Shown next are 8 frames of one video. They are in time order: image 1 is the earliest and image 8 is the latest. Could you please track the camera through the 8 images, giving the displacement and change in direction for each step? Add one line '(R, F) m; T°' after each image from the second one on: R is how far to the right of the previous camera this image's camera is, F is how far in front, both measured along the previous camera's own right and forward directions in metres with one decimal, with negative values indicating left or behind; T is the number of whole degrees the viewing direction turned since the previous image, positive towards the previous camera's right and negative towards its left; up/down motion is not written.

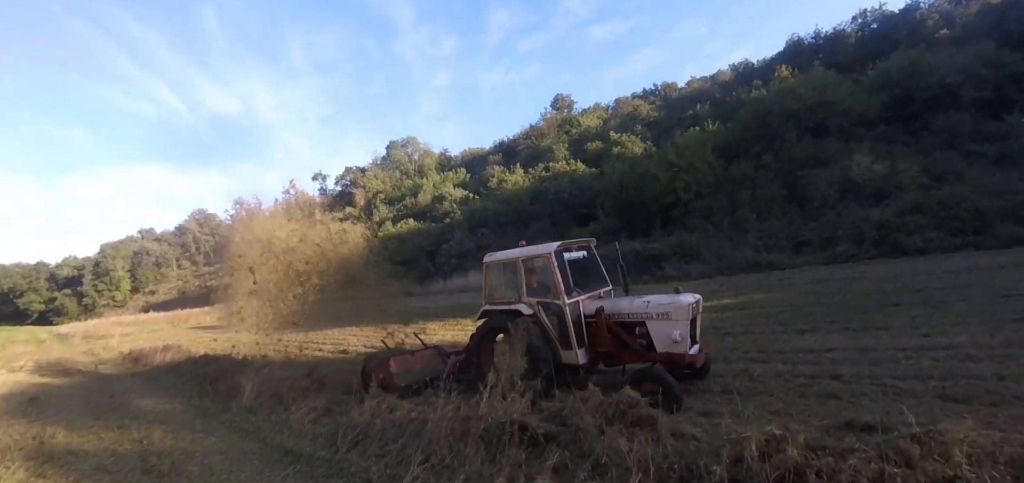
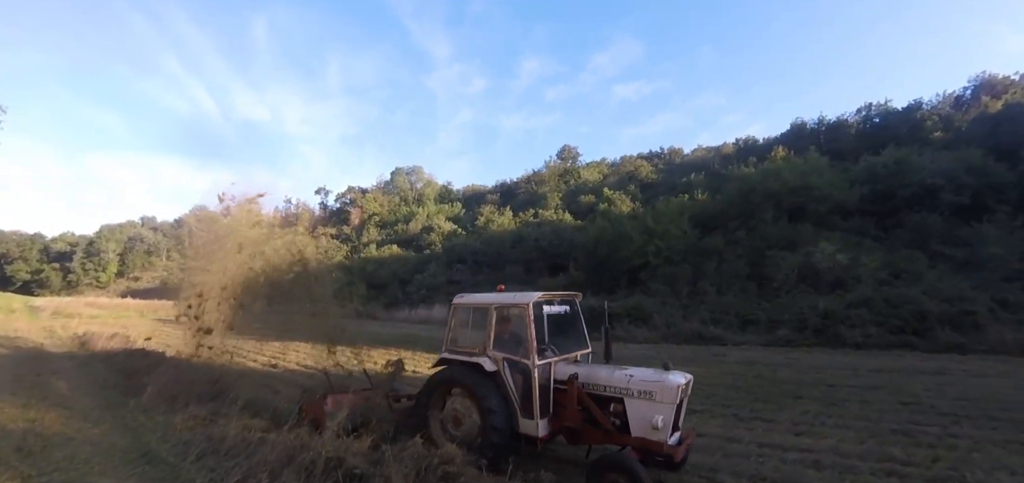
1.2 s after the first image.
(+0.9, -0.4) m; 0°
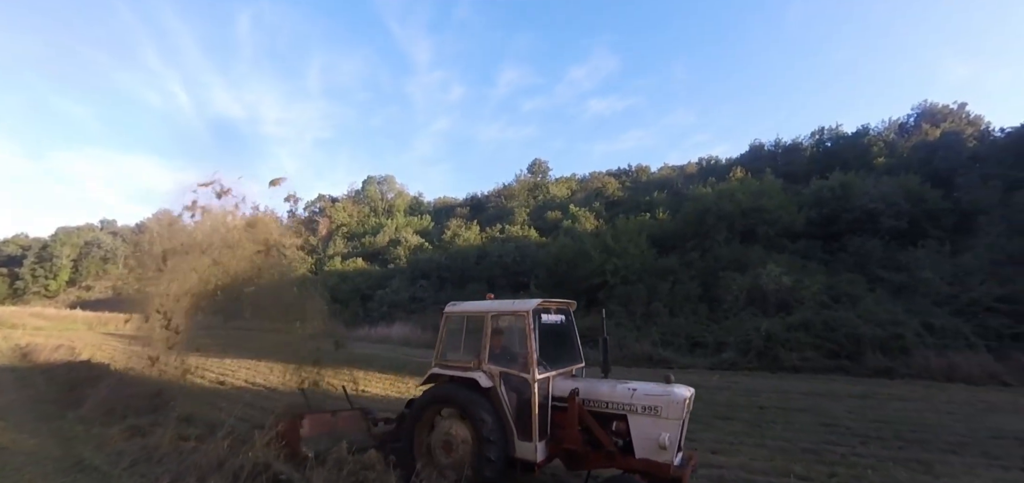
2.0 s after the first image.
(+0.3, -0.3) m; +3°
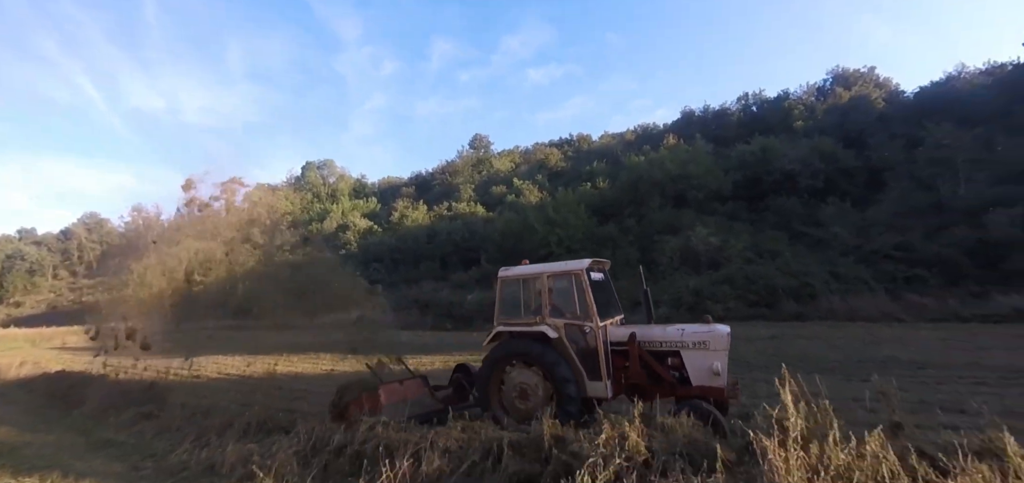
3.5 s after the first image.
(+0.1, -0.9) m; +5°
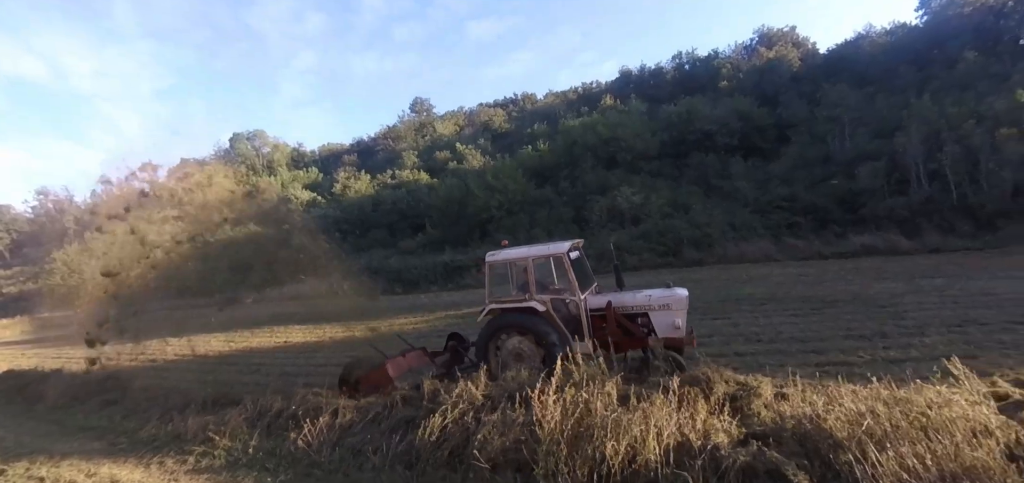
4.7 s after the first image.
(+0.4, -0.9) m; +5°
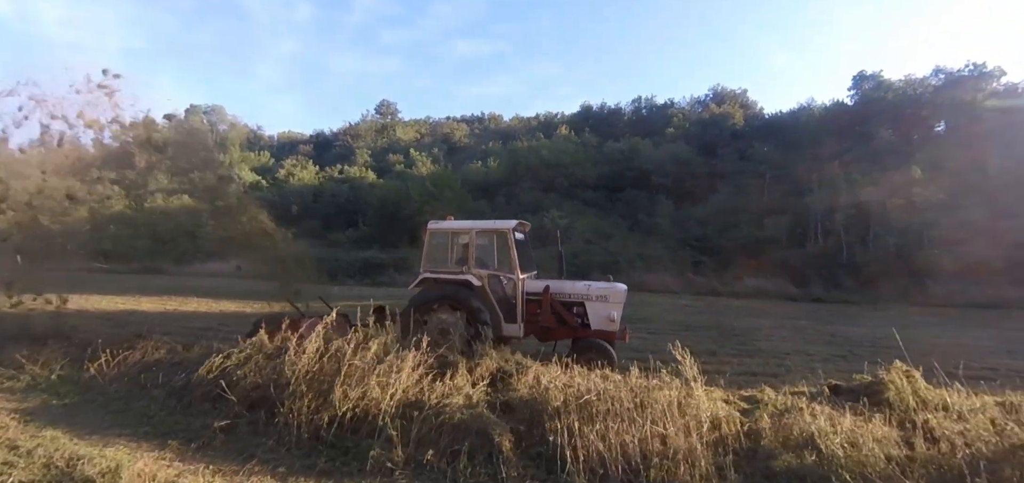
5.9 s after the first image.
(+1.2, -0.4) m; +4°
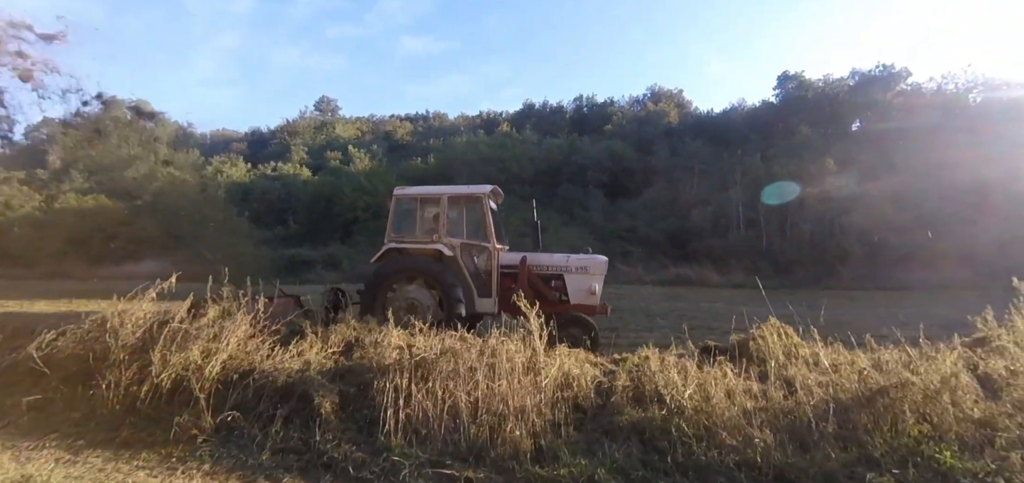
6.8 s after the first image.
(+0.7, +0.1) m; +5°
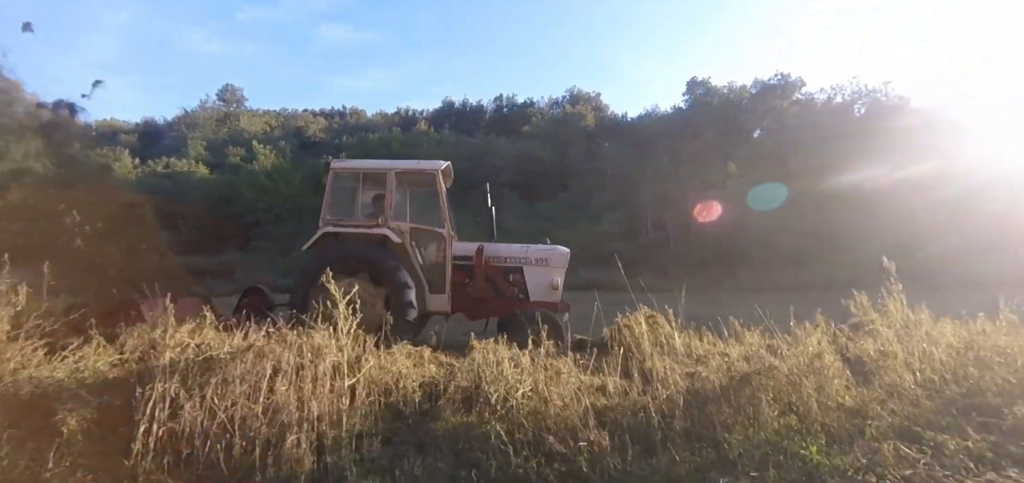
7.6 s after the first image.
(+0.5, +0.4) m; +8°
